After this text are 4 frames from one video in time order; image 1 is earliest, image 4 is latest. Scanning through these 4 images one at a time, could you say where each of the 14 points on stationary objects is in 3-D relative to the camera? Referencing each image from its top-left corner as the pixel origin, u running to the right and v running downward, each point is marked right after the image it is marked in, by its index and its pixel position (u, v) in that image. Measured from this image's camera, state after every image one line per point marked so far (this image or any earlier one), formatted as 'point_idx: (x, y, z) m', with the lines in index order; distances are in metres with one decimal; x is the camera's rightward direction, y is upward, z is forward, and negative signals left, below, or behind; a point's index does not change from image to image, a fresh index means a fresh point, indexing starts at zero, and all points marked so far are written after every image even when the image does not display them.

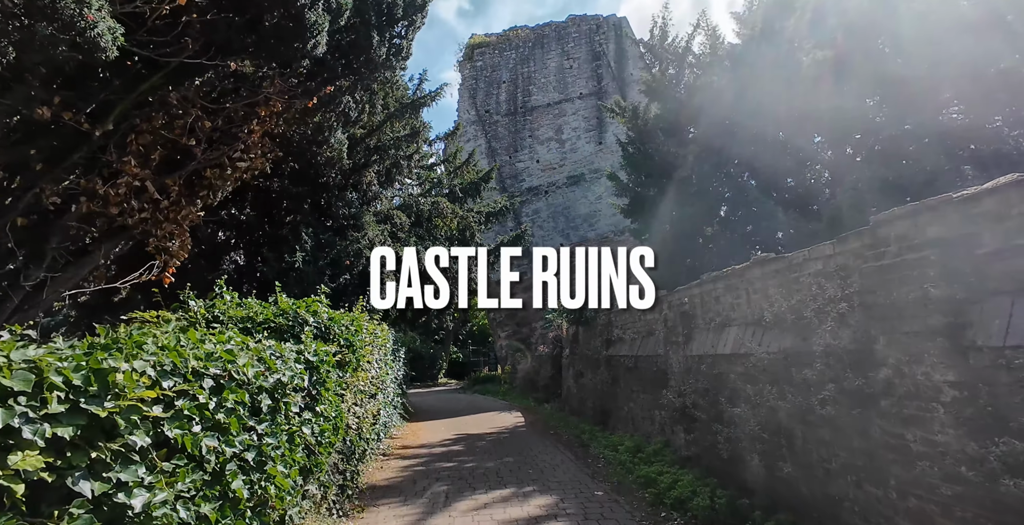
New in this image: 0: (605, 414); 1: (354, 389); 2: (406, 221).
0: (+1.8, -2.9, +9.6) m
1: (-1.8, -1.4, +5.5) m
2: (-2.3, +0.9, +11.1) m
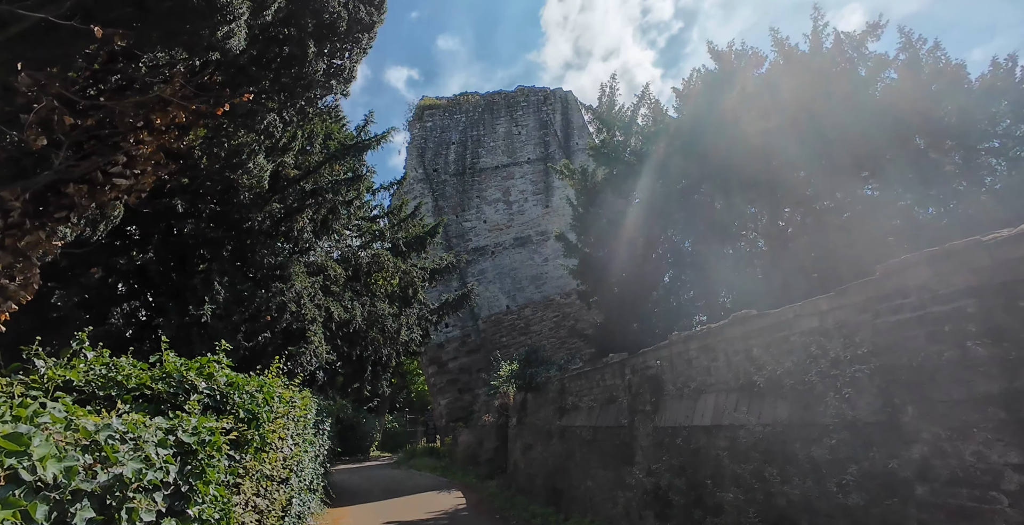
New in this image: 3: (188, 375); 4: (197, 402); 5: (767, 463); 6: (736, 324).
0: (+0.8, -3.9, +8.6) m
1: (-2.2, -1.8, +4.4) m
2: (-3.4, -0.2, +10.0) m
3: (-2.2, -0.8, +3.4) m
4: (-2.1, -0.9, +3.4) m
5: (+1.9, -1.5, +3.7) m
6: (+2.0, -0.5, +4.4) m
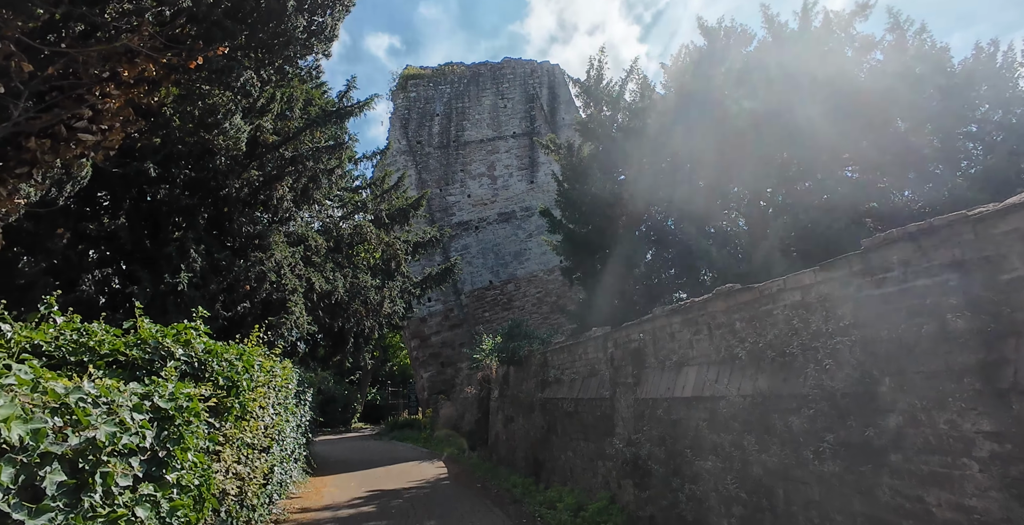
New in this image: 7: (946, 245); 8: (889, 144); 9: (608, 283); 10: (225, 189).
0: (+0.5, -3.5, +8.8) m
1: (-2.4, -1.6, +4.3) m
2: (-3.7, +0.3, +9.9) m
3: (-2.3, -0.5, +3.3) m
4: (-2.2, -0.7, +3.3) m
5: (+1.8, -1.3, +3.8) m
6: (+1.8, -0.3, +4.4) m
7: (+2.3, +0.1, +2.7) m
8: (+7.5, +2.4, +10.1) m
9: (+2.7, -0.6, +14.2) m
10: (-4.2, +1.1, +7.5) m
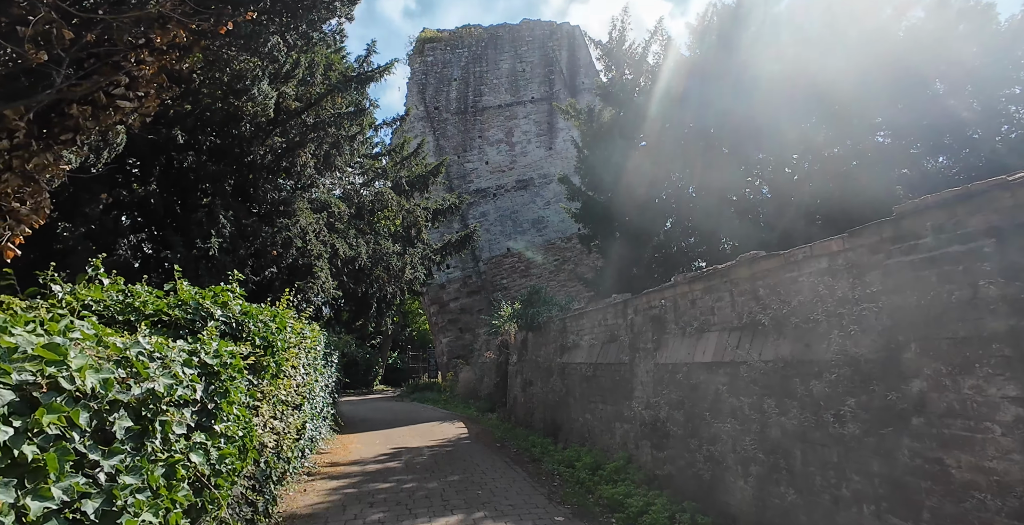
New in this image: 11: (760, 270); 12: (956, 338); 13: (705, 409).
0: (+0.8, -2.9, +9.0) m
1: (-2.2, -1.2, +4.5) m
2: (-3.3, +1.0, +10.0) m
3: (-2.1, -0.3, +3.5) m
4: (-2.0, -0.4, +3.4) m
5: (+1.9, -1.0, +3.9) m
6: (+2.0, 0.0, +4.4) m
7: (+2.4, +0.3, +2.6) m
8: (+7.9, +3.0, +9.7) m
9: (+3.2, +0.3, +14.1) m
10: (-3.9, +1.6, +7.6) m
11: (+2.1, -0.1, +4.2) m
12: (+2.3, -0.4, +2.7) m
13: (+1.8, -1.4, +4.6) m
